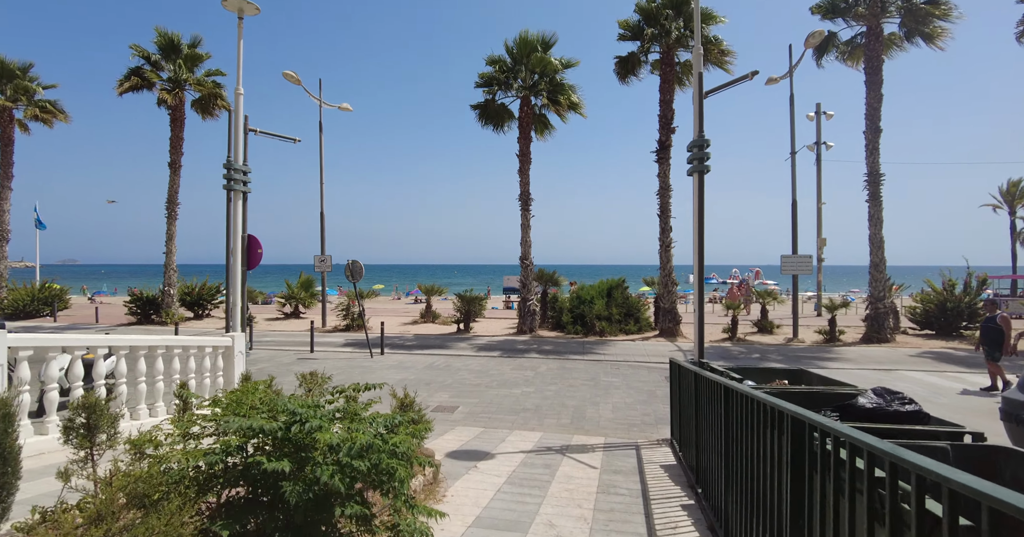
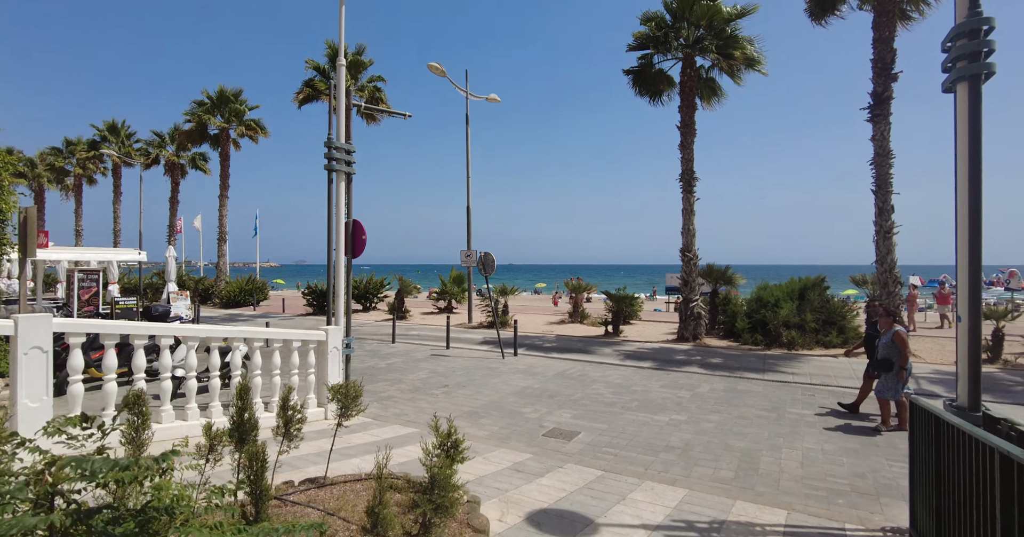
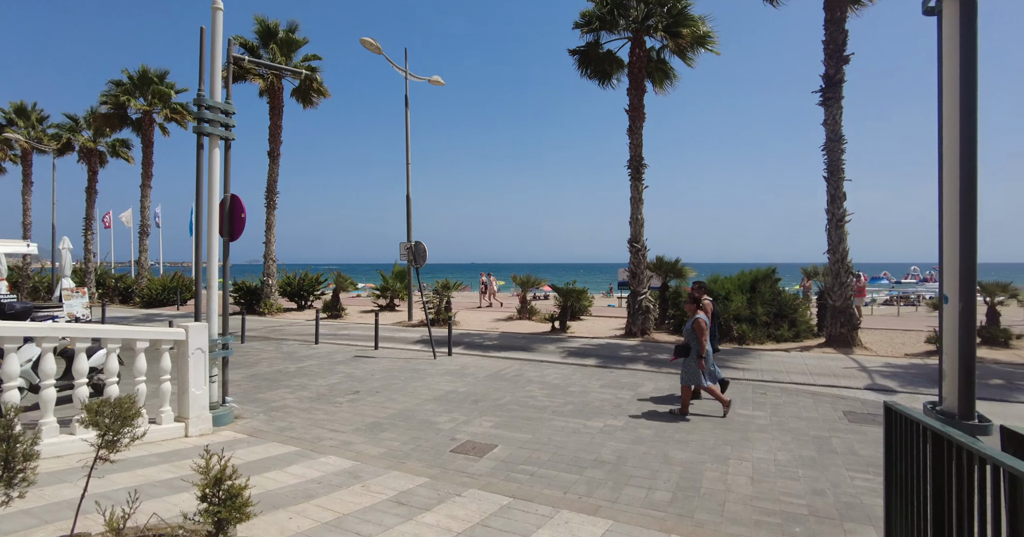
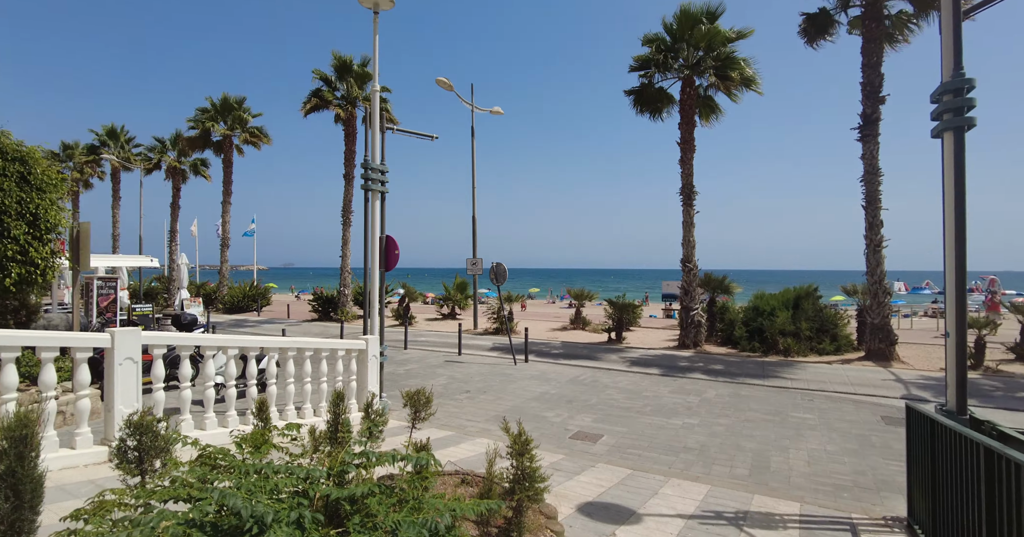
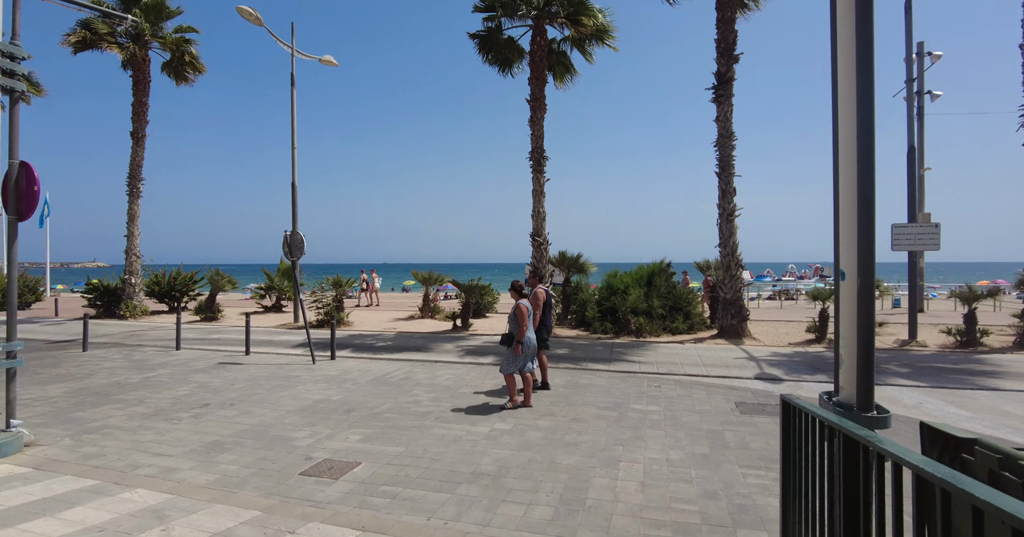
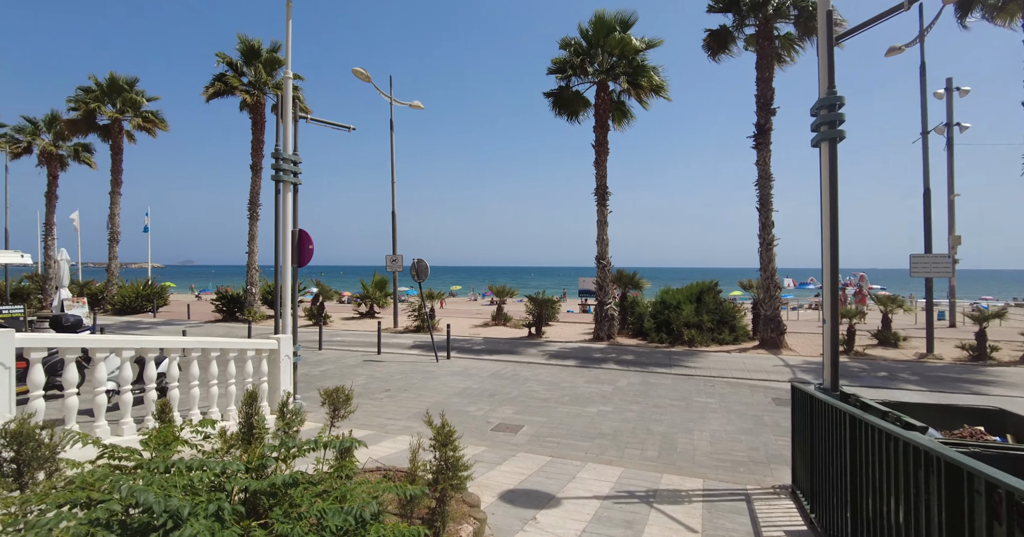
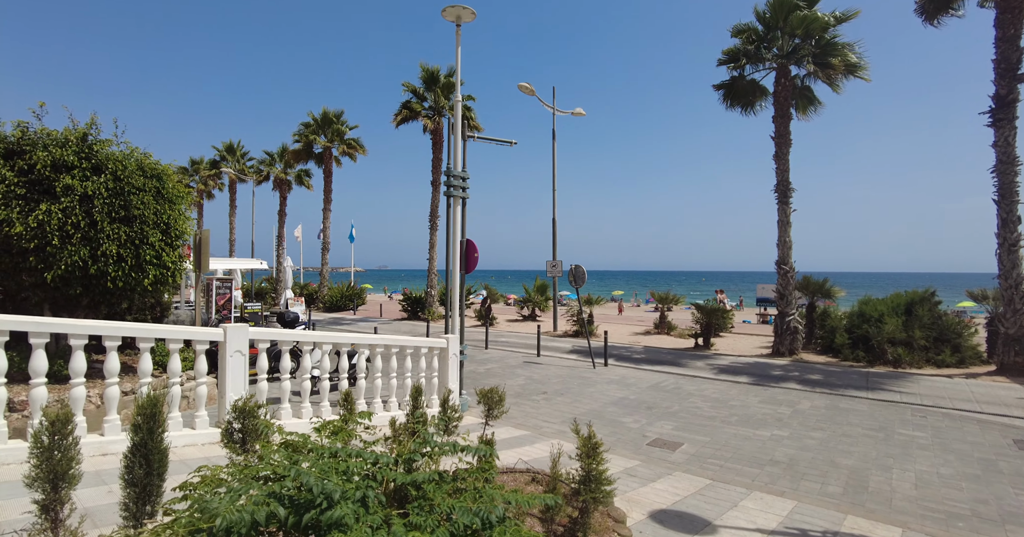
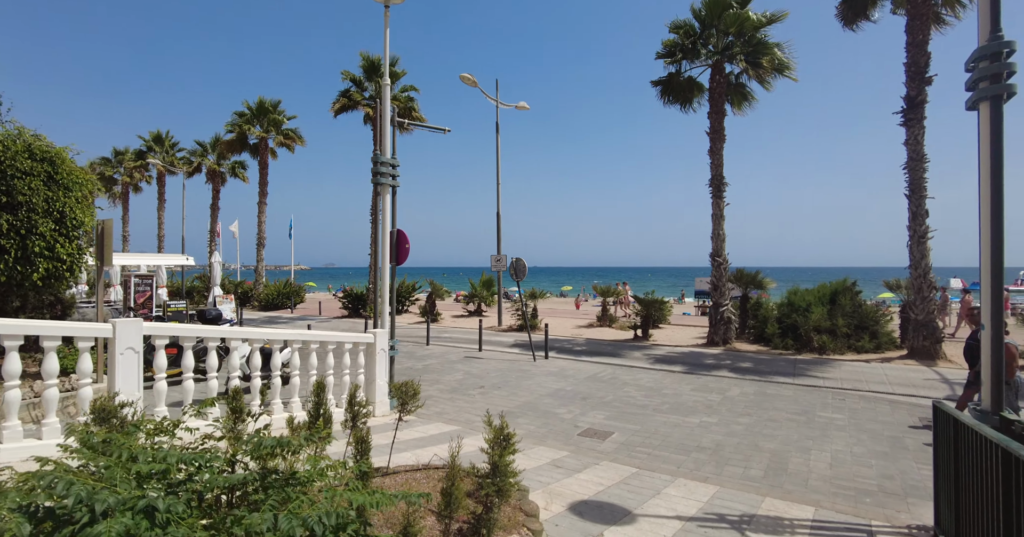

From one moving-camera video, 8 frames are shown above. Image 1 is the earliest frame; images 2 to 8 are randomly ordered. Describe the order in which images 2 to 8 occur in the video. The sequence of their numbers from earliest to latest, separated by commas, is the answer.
6, 4, 7, 8, 2, 3, 5
